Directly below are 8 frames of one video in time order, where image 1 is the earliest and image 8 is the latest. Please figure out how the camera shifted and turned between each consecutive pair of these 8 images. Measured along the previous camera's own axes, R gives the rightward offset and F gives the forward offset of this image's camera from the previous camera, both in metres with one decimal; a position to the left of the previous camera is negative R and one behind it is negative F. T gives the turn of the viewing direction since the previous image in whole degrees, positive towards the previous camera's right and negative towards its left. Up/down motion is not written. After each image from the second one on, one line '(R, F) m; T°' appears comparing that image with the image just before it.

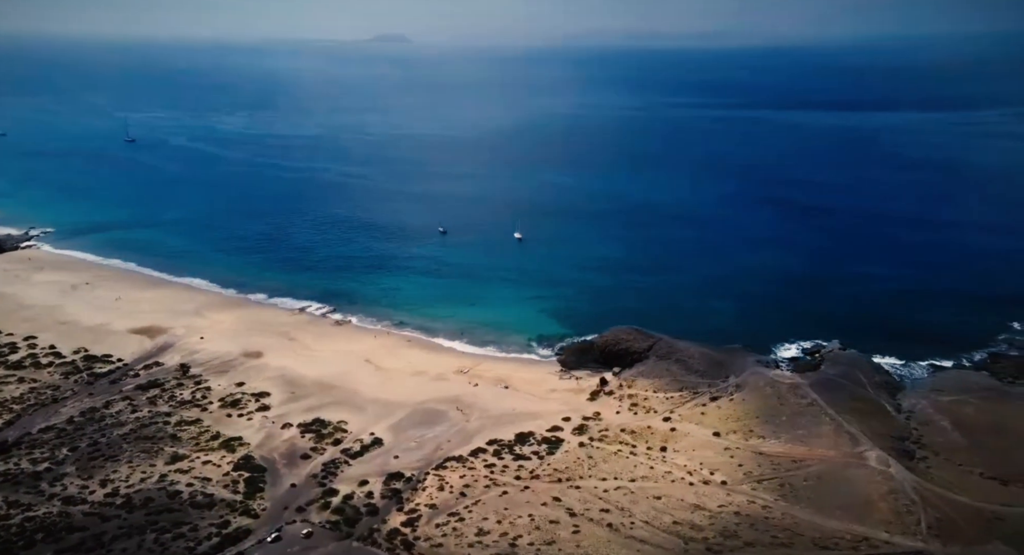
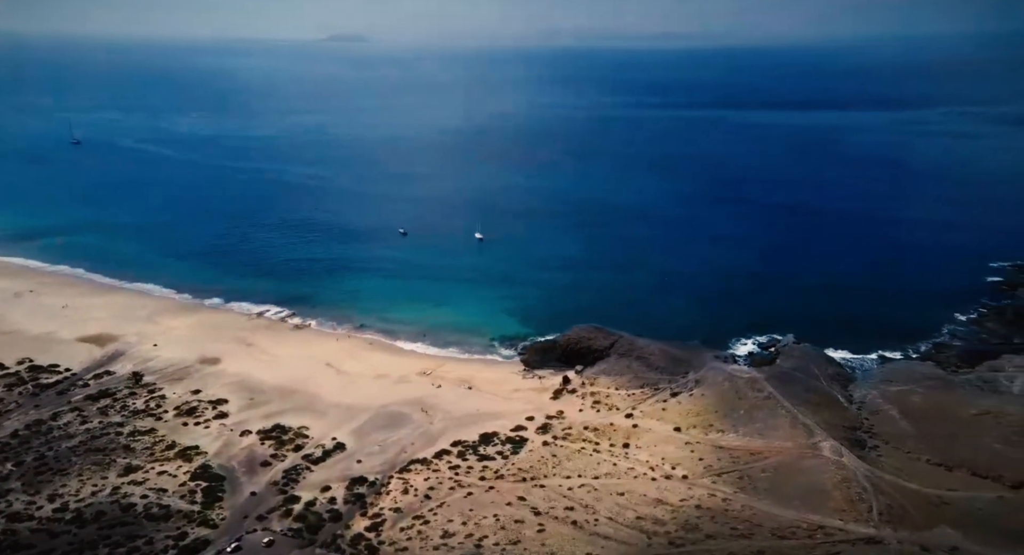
(-1.3, +0.5) m; +5°
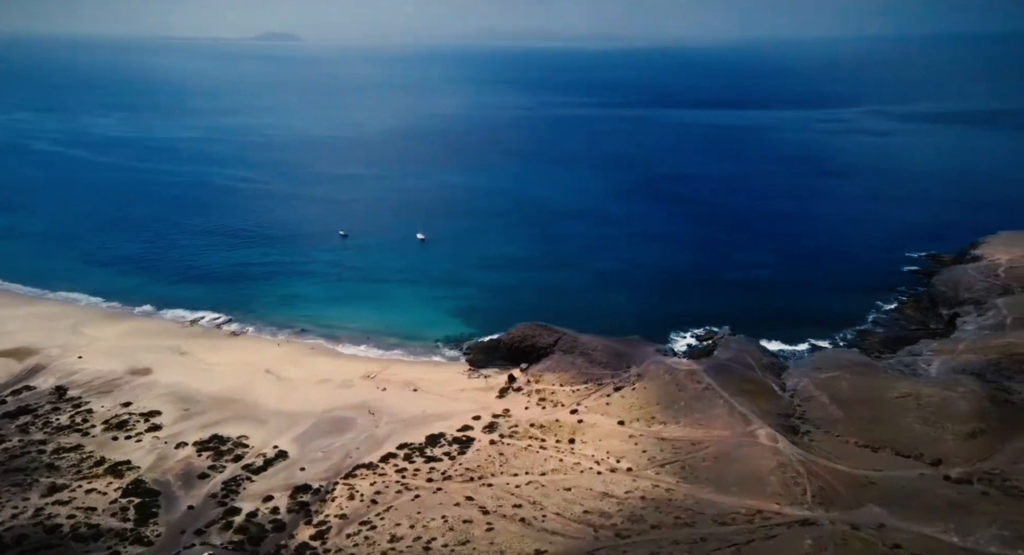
(-0.1, -0.1) m; +5°
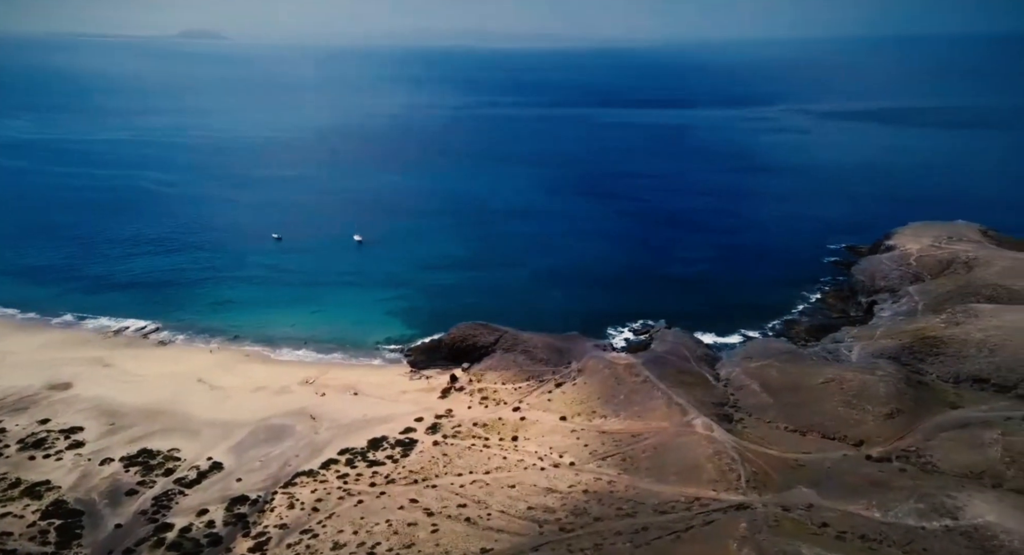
(+0.1, -0.2) m; +5°
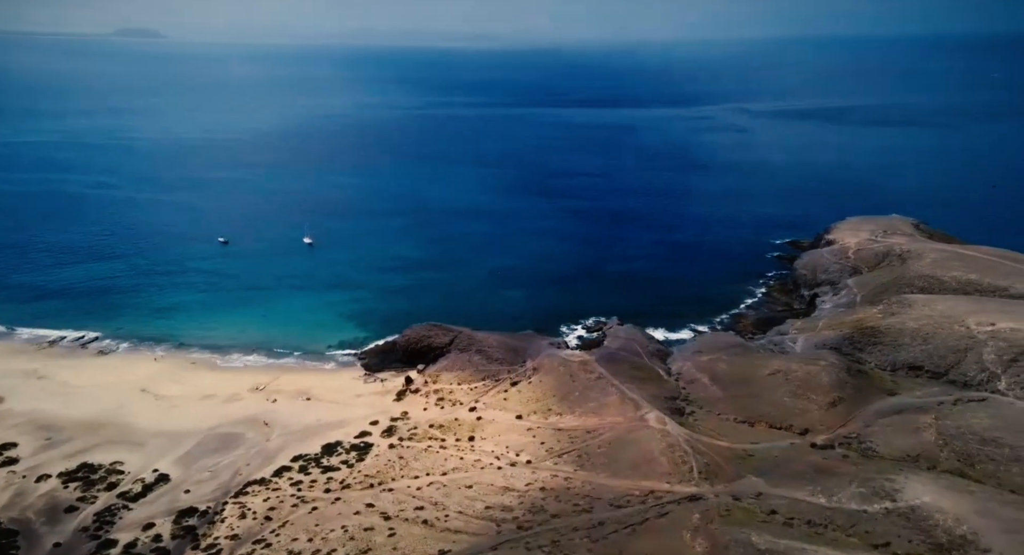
(+0.1, -0.1) m; +4°
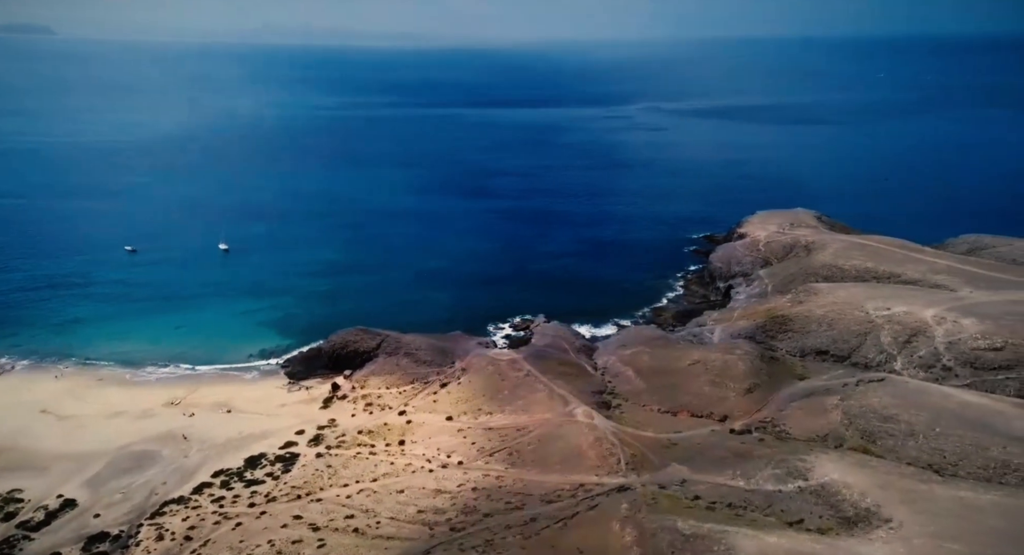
(+0.2, -0.1) m; +6°
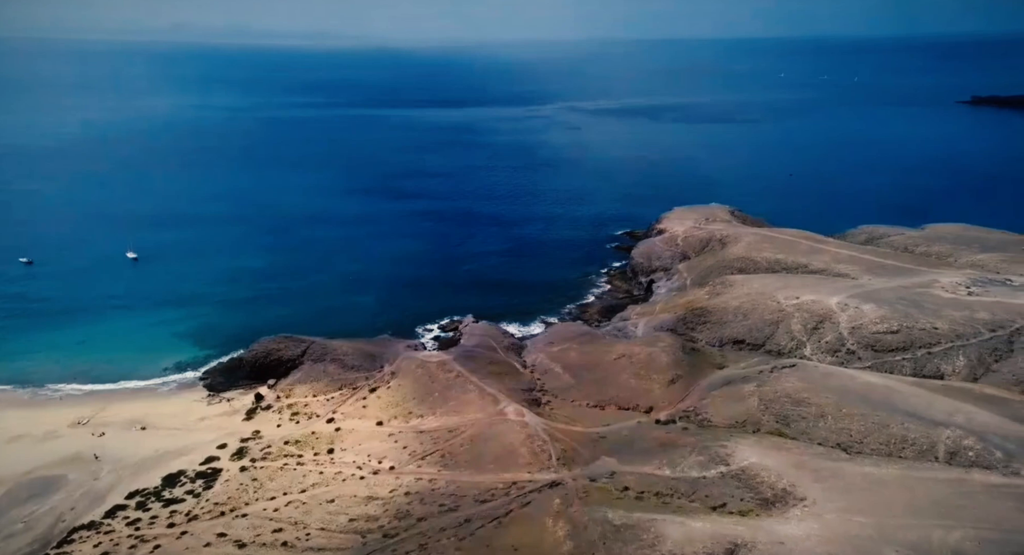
(+0.1, -0.1) m; +6°
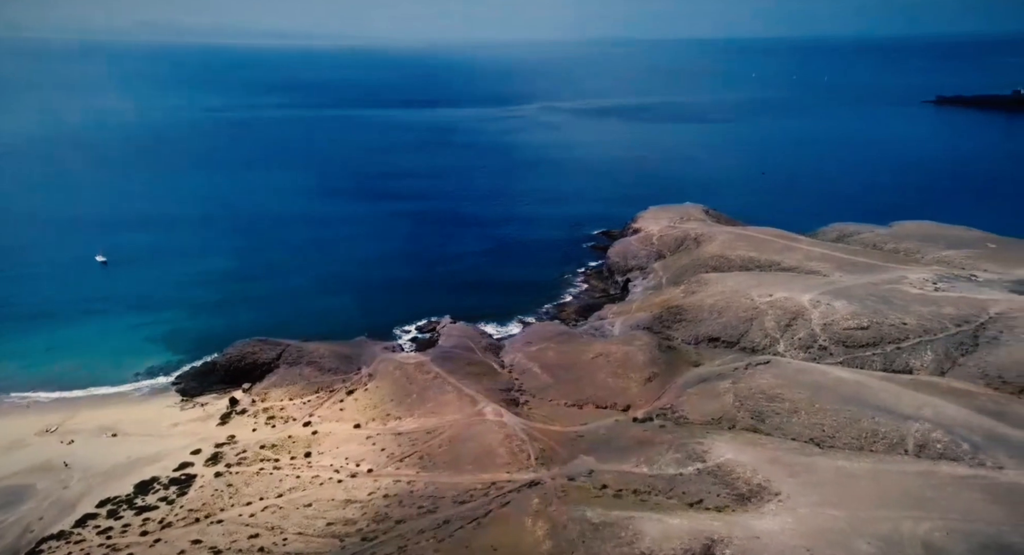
(0.0, 0.0) m; +2°
